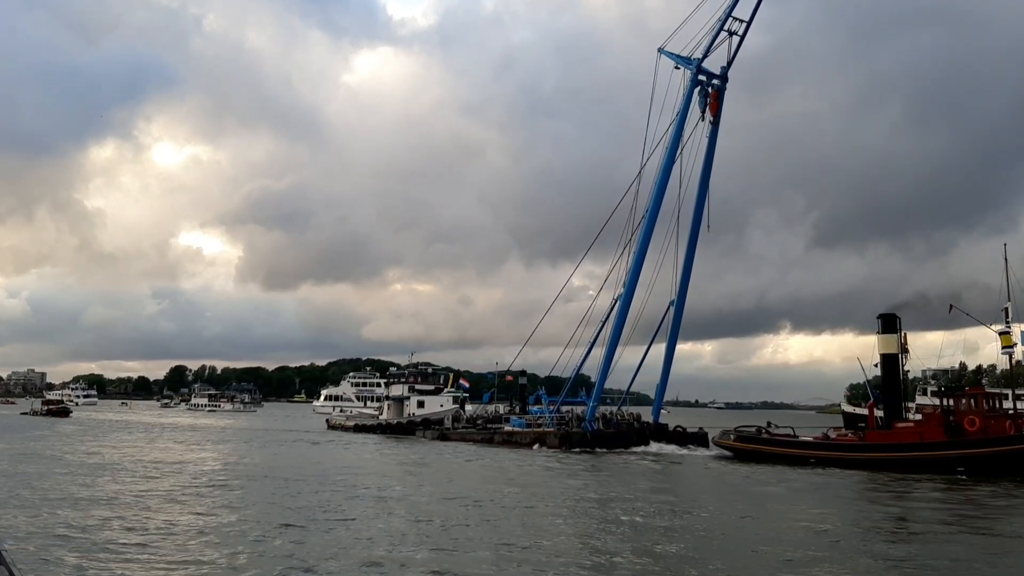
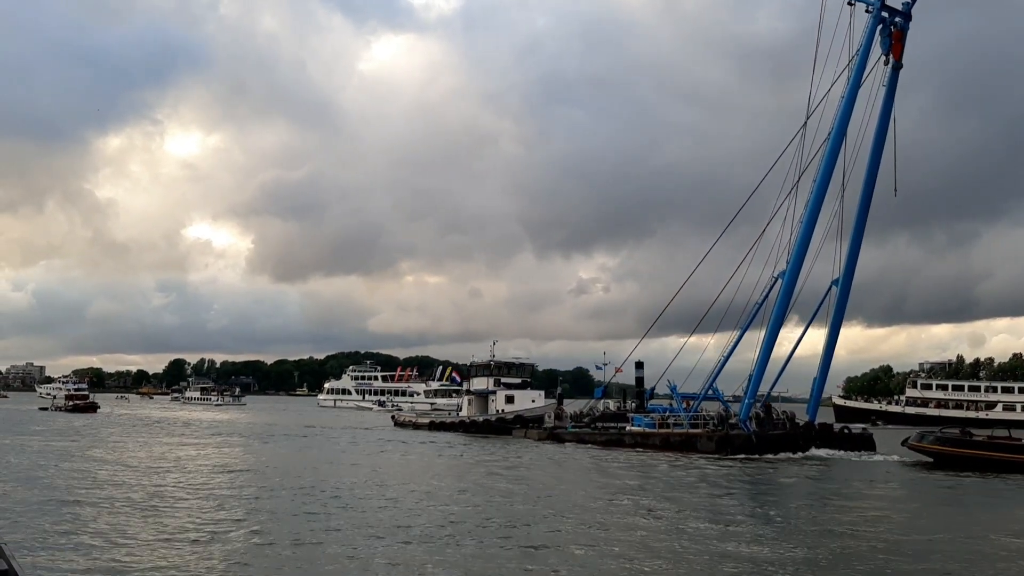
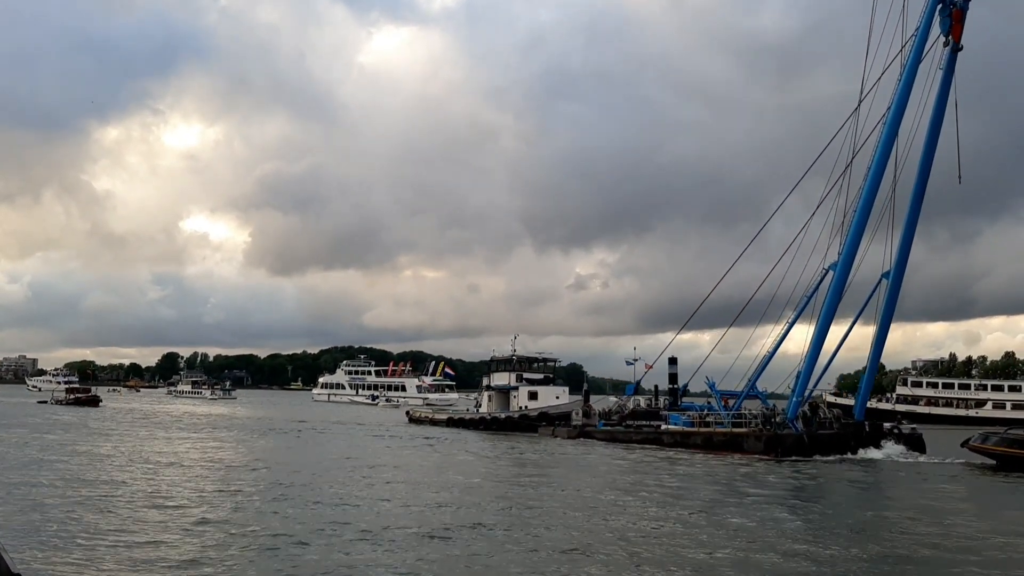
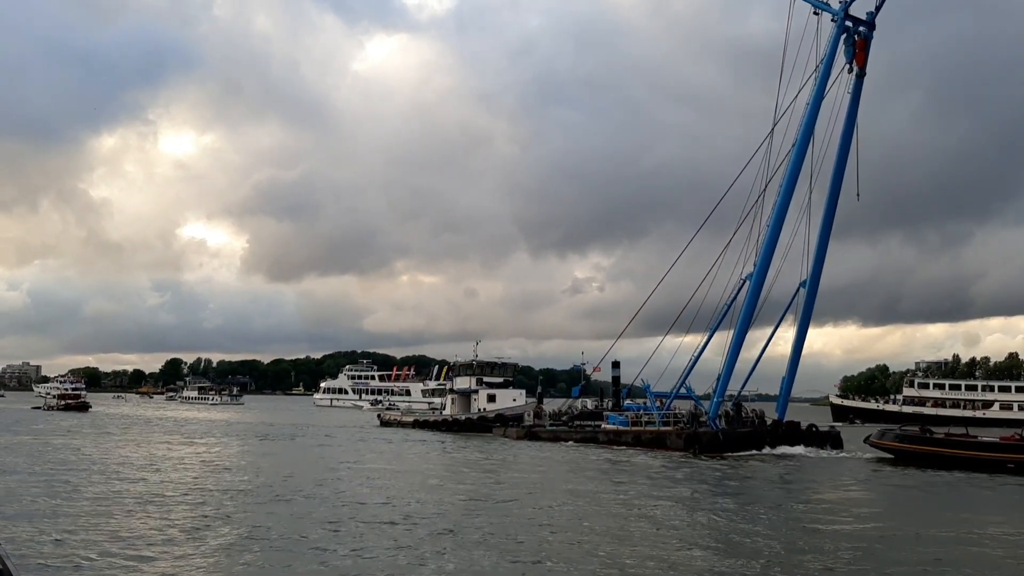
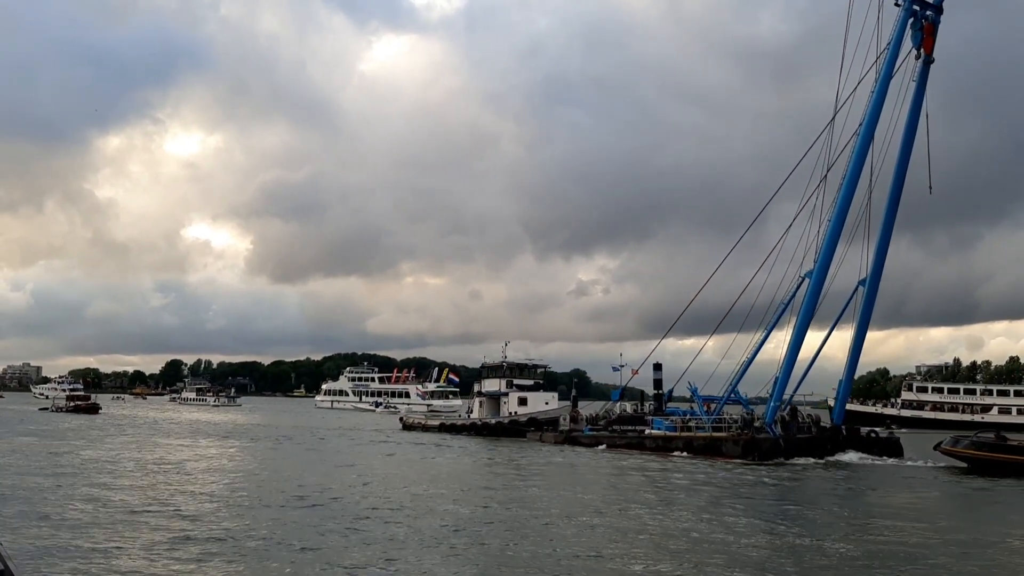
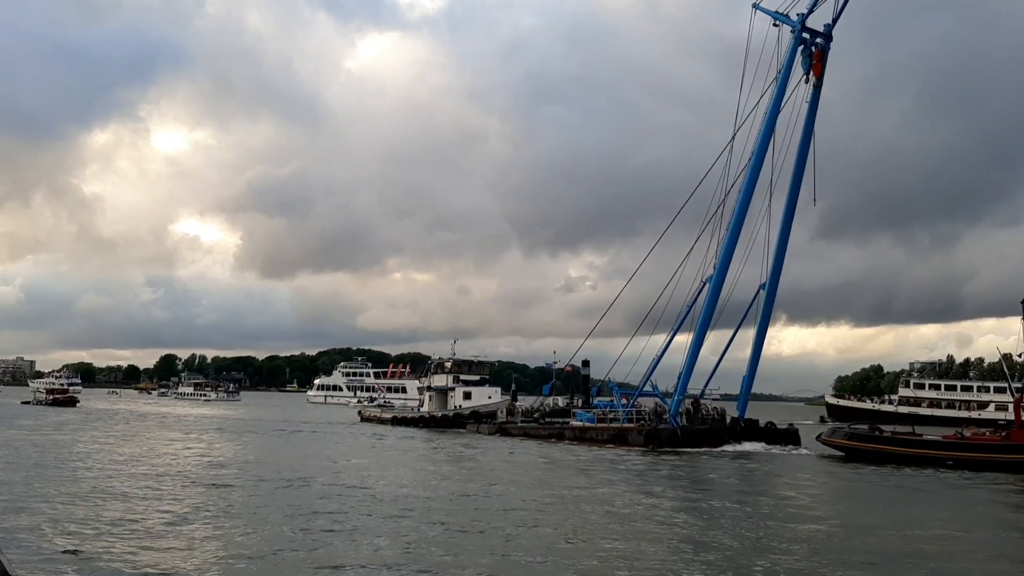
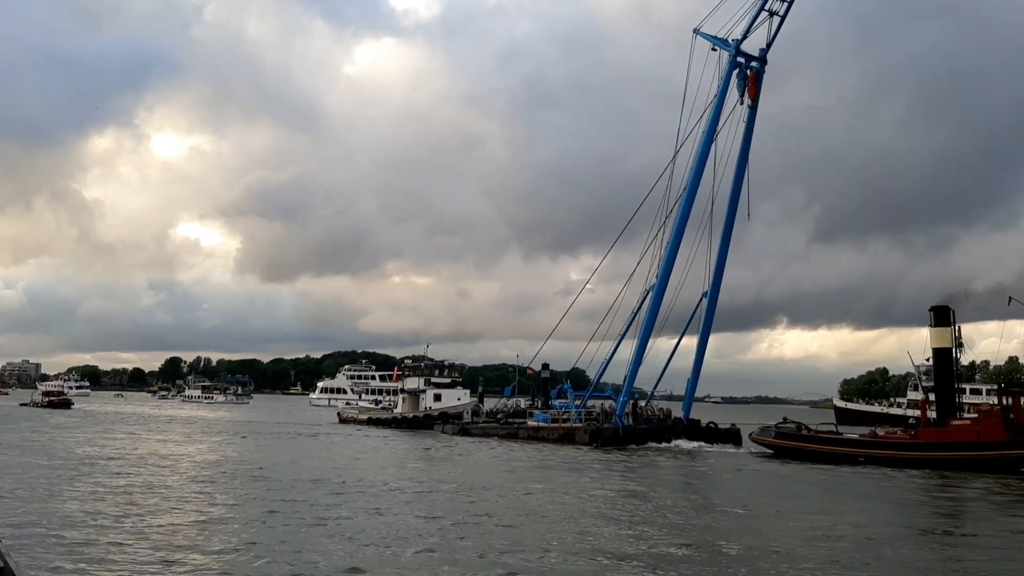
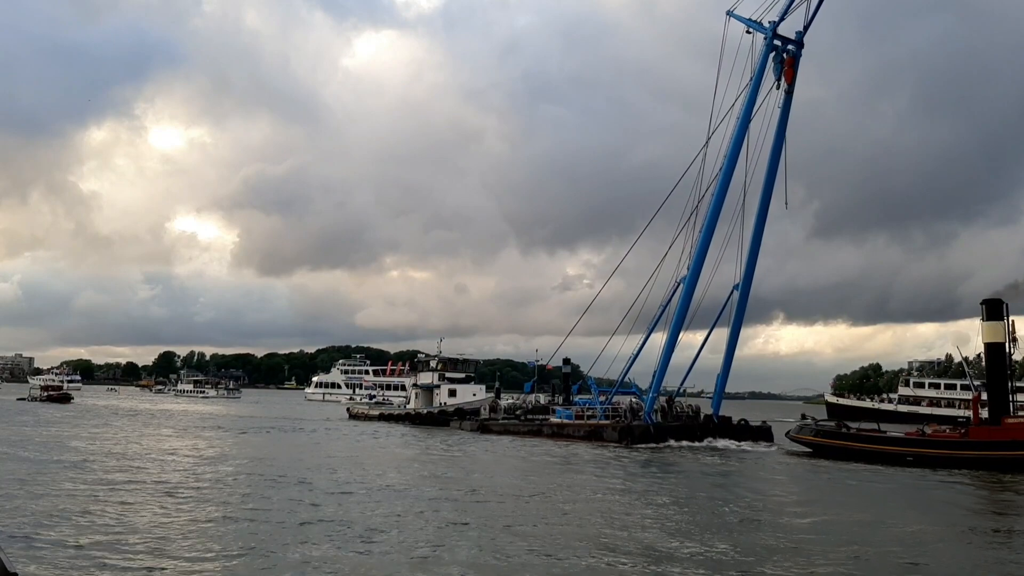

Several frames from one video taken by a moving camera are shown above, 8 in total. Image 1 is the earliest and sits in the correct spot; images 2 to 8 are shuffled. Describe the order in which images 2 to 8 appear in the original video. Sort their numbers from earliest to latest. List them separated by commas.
7, 8, 6, 4, 2, 5, 3
